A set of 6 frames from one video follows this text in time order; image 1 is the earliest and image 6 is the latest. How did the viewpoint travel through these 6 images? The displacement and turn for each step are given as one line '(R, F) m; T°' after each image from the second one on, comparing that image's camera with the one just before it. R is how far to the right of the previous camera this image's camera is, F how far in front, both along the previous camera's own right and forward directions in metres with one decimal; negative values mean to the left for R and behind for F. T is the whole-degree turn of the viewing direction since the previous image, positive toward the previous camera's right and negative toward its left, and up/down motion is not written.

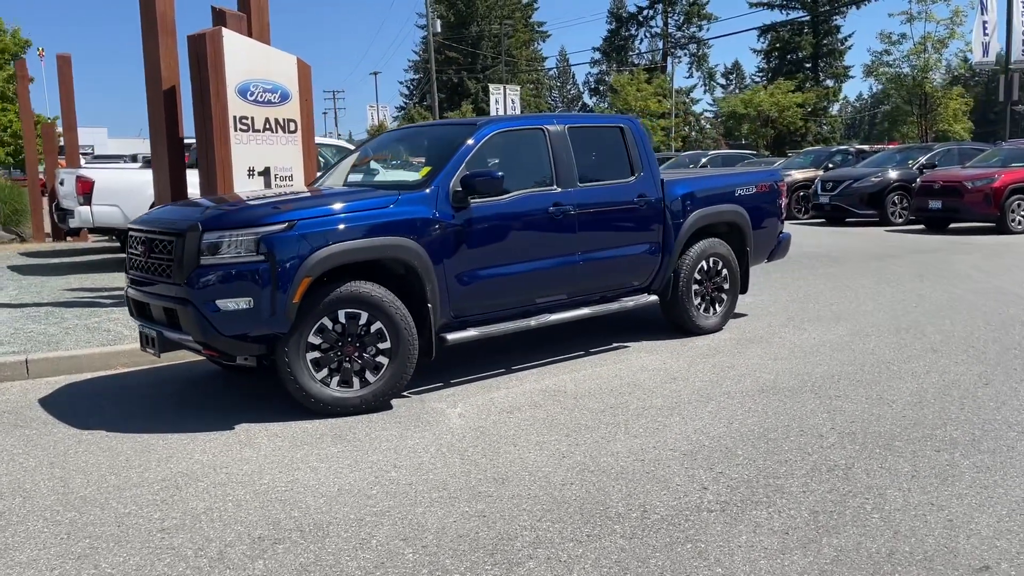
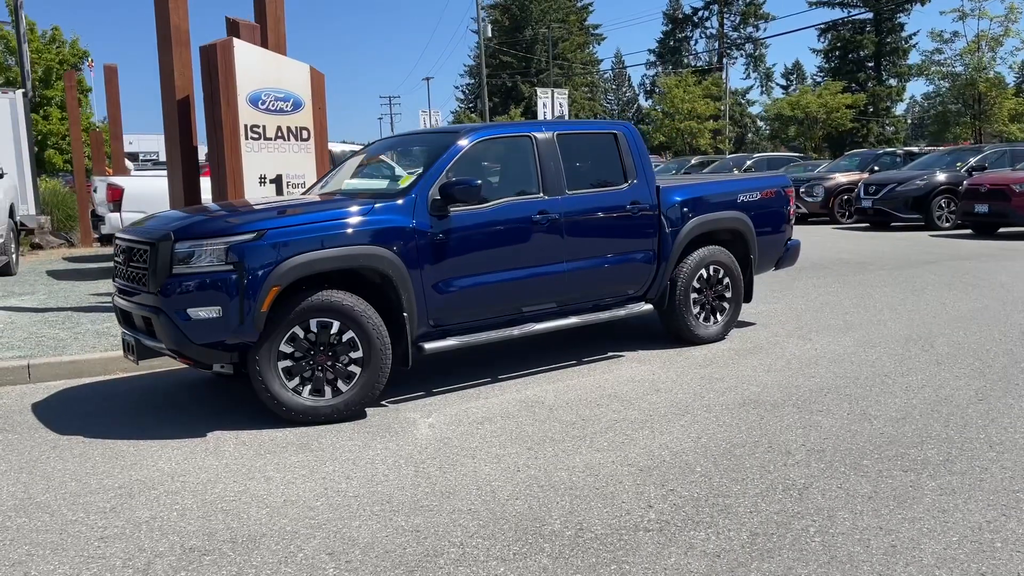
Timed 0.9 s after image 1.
(+0.5, +0.1) m; -4°
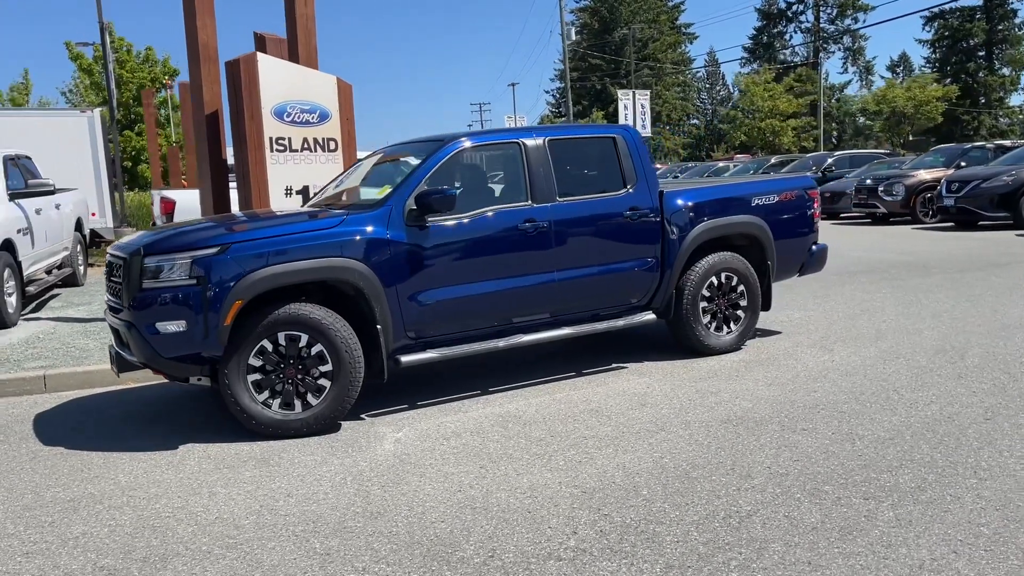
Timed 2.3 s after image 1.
(+0.7, +0.2) m; -6°
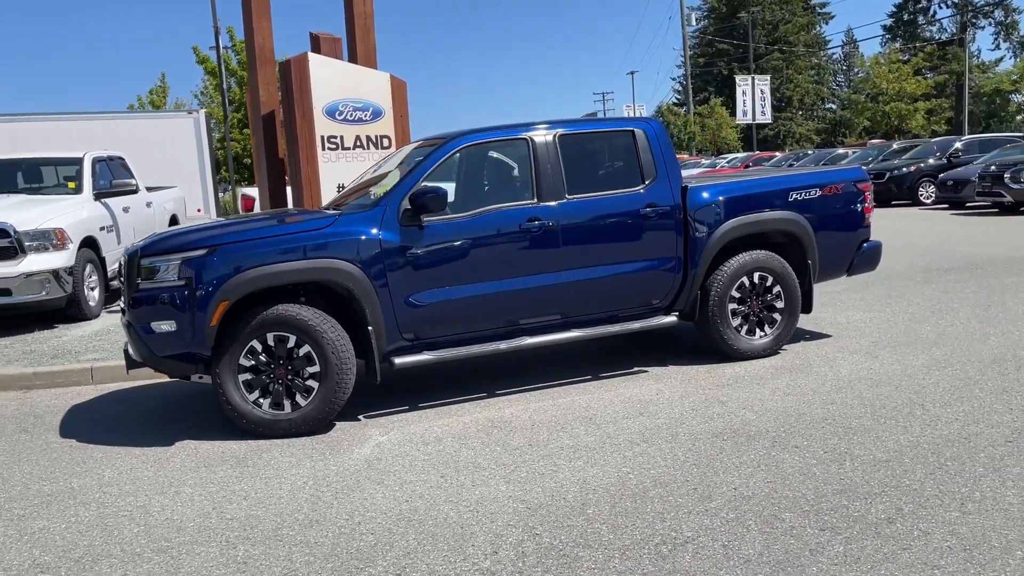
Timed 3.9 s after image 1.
(+0.8, +0.2) m; -8°
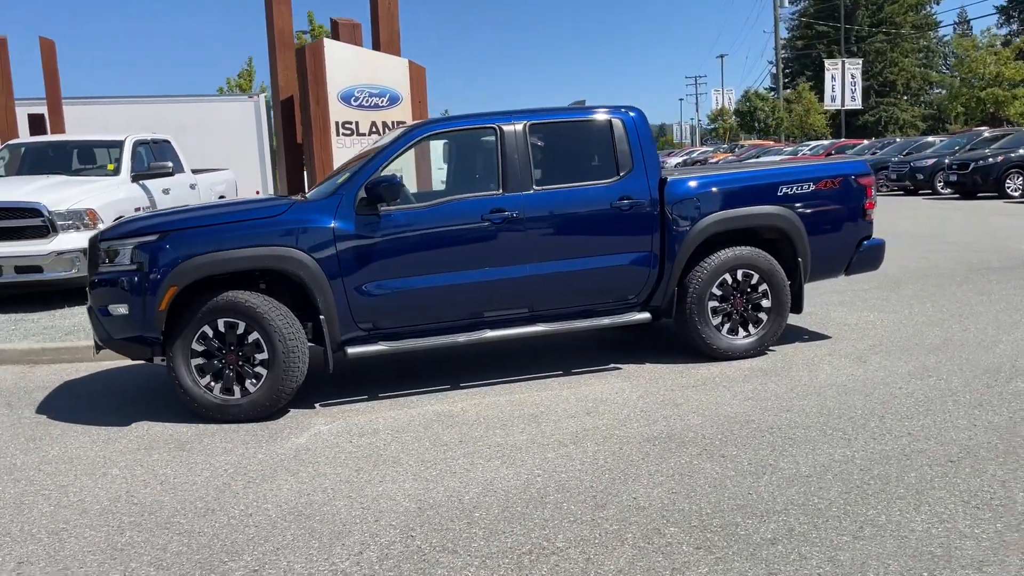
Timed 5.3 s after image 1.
(+0.8, +0.1) m; -6°
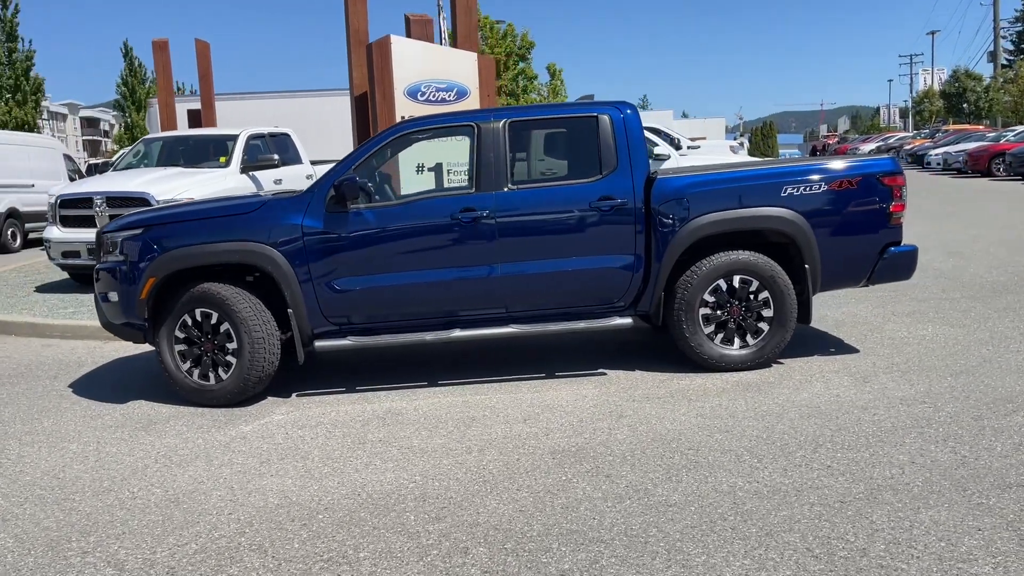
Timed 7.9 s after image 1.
(+1.4, +0.2) m; -12°
